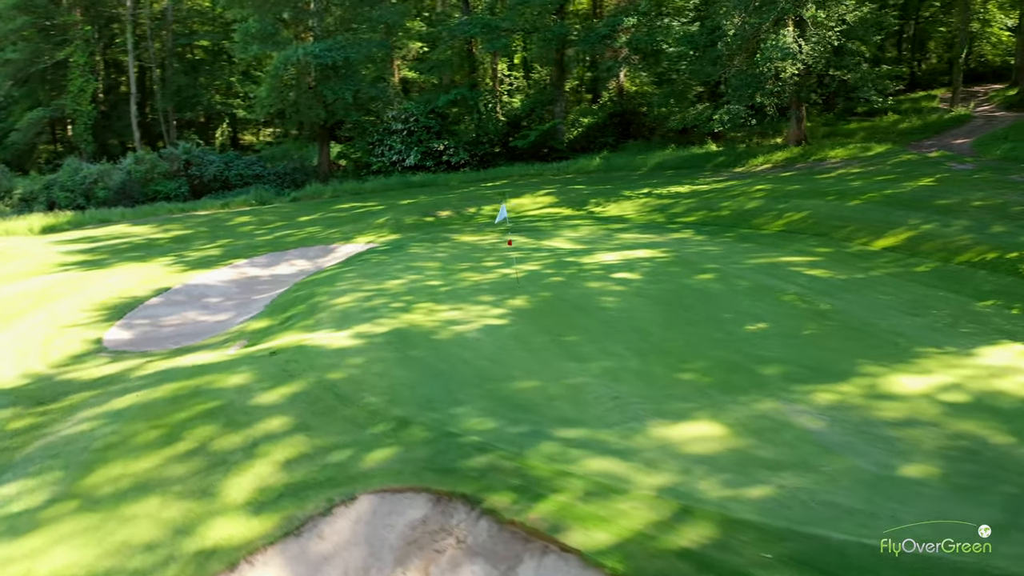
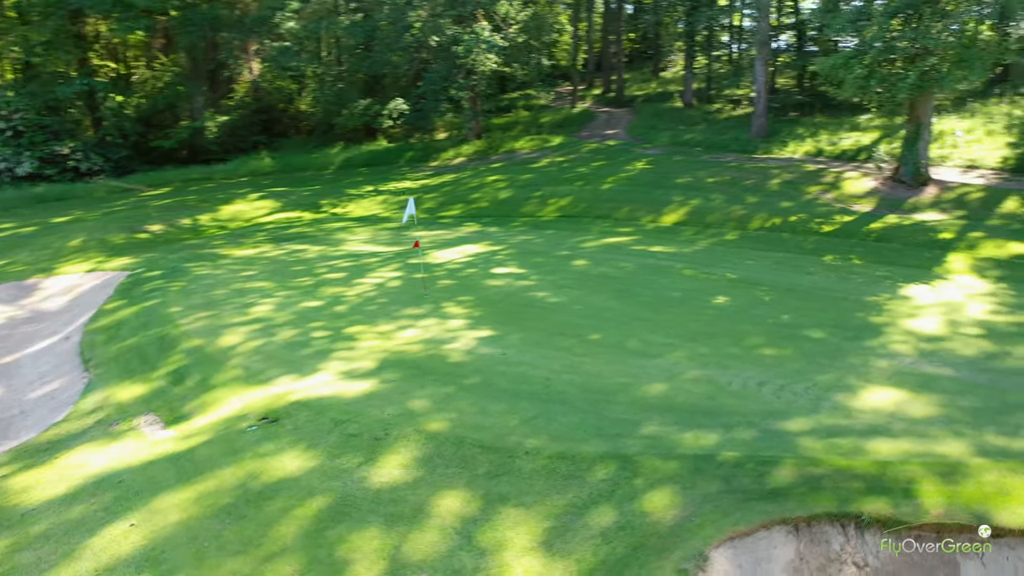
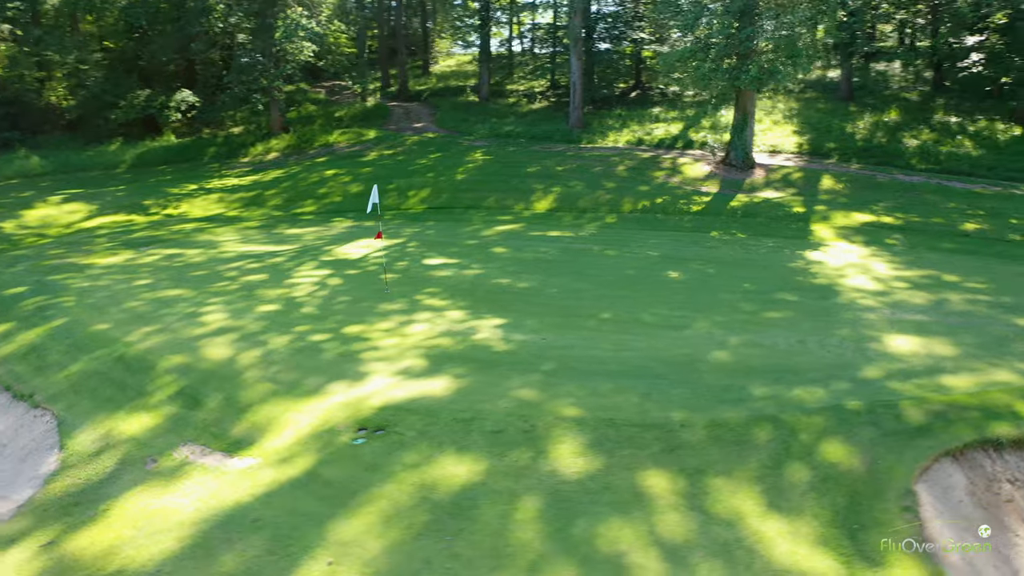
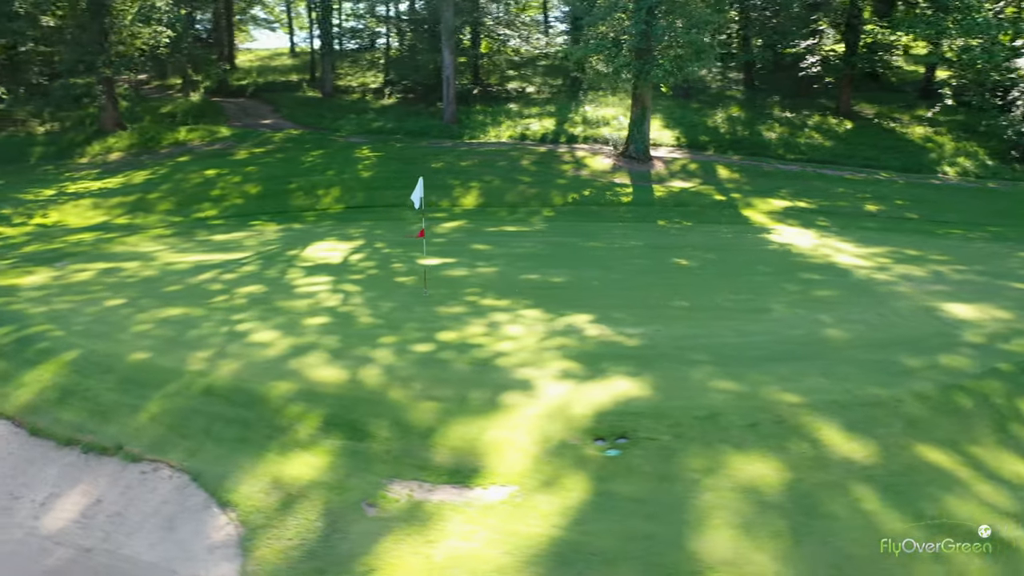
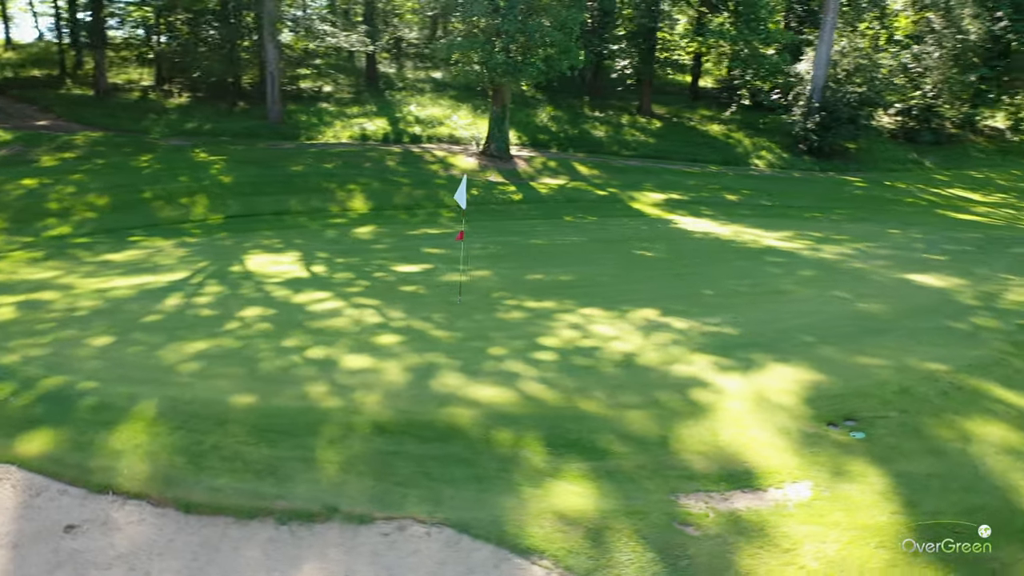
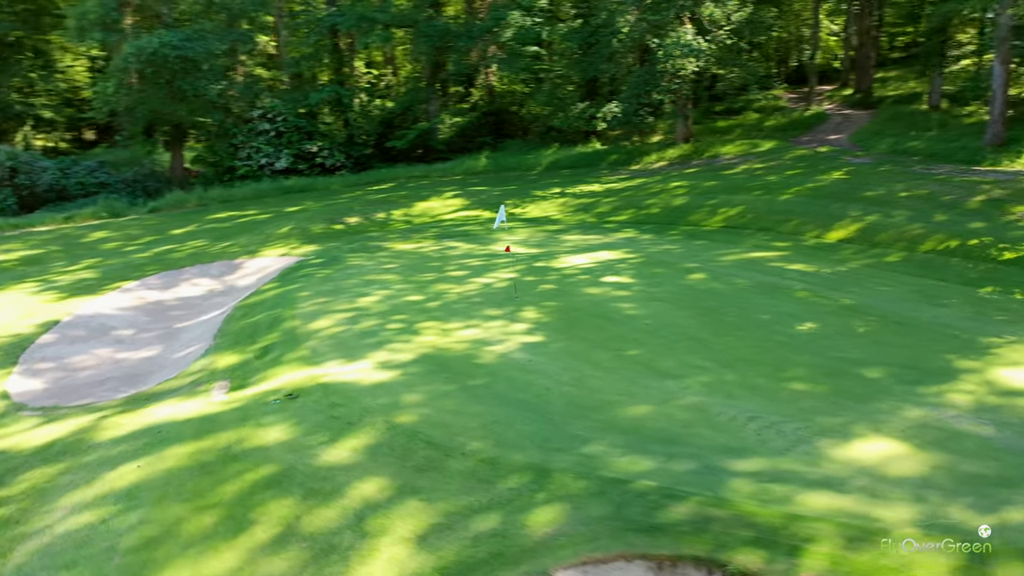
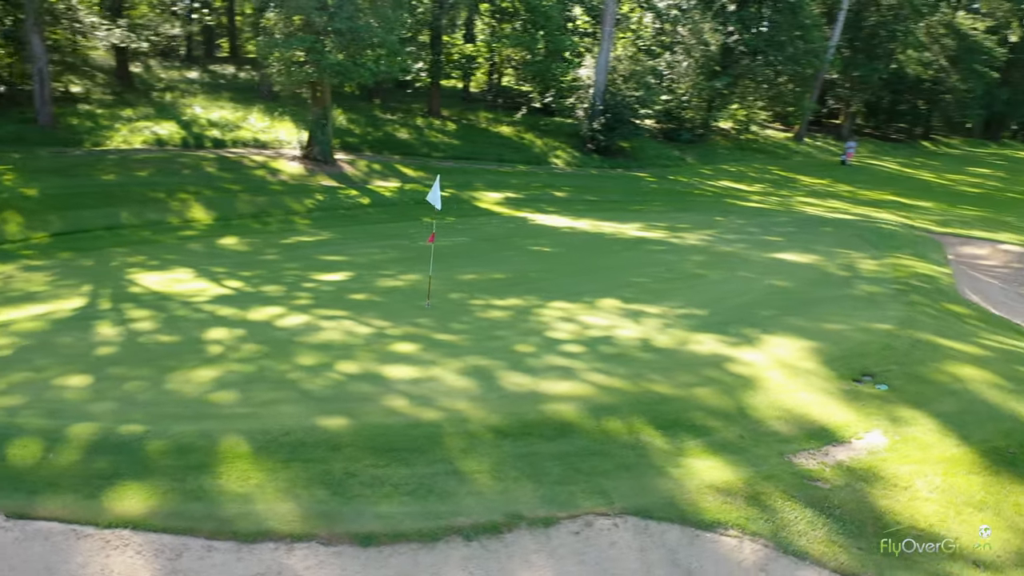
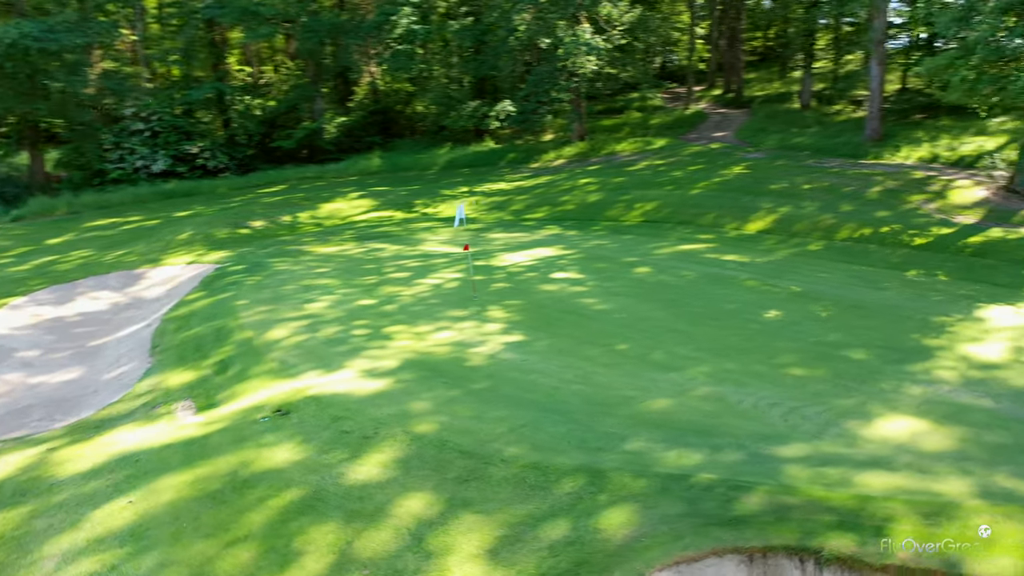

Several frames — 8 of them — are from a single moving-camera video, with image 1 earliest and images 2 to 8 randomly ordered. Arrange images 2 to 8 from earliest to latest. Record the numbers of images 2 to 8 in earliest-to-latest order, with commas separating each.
6, 8, 2, 3, 4, 5, 7
